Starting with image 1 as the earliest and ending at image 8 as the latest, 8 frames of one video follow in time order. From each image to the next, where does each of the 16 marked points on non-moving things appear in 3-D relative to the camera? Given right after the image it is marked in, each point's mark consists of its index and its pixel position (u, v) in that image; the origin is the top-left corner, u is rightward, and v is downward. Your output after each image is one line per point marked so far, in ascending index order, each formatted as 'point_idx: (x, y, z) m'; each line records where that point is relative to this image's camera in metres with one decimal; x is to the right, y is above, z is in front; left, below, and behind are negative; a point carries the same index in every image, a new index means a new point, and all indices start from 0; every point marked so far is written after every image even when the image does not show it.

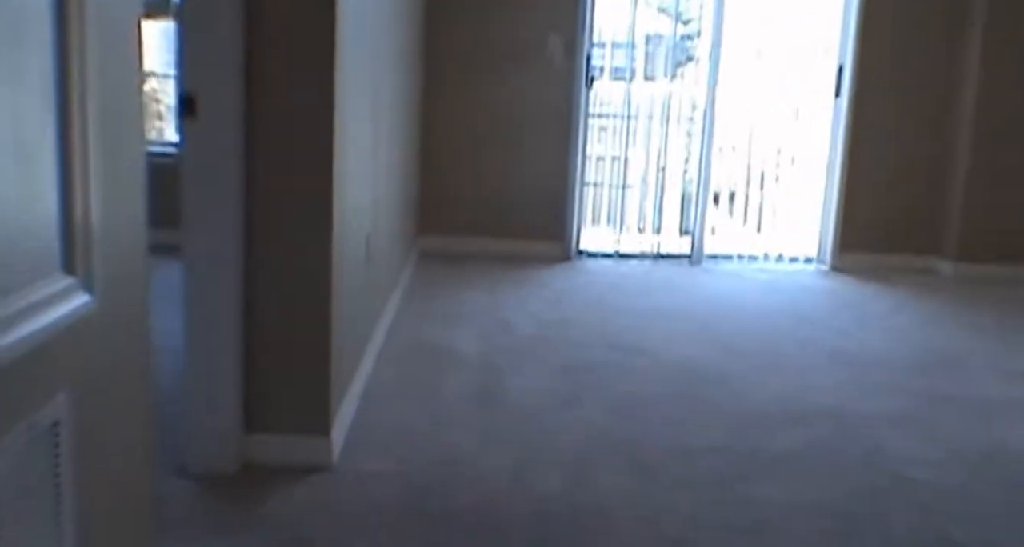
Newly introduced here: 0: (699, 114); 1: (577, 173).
0: (+1.2, +1.1, +4.9) m
1: (+0.4, +0.7, +5.1) m
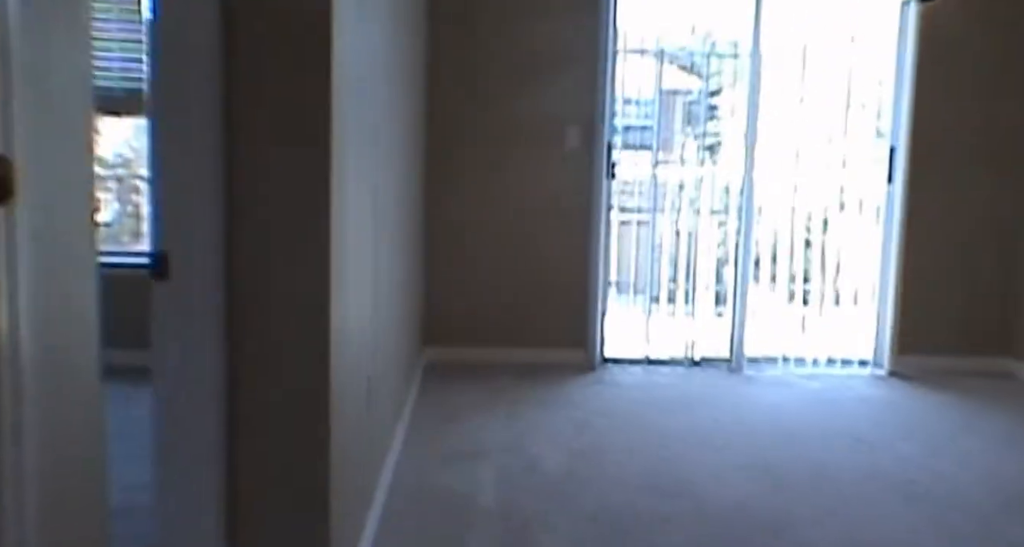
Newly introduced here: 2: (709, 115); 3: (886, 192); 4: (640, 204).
0: (+1.3, +0.4, +4.4) m
1: (+0.5, 0.0, +4.6) m
2: (+1.1, +1.2, +4.4) m
3: (+2.1, +0.5, +4.3) m
4: (+0.8, +0.4, +4.5) m
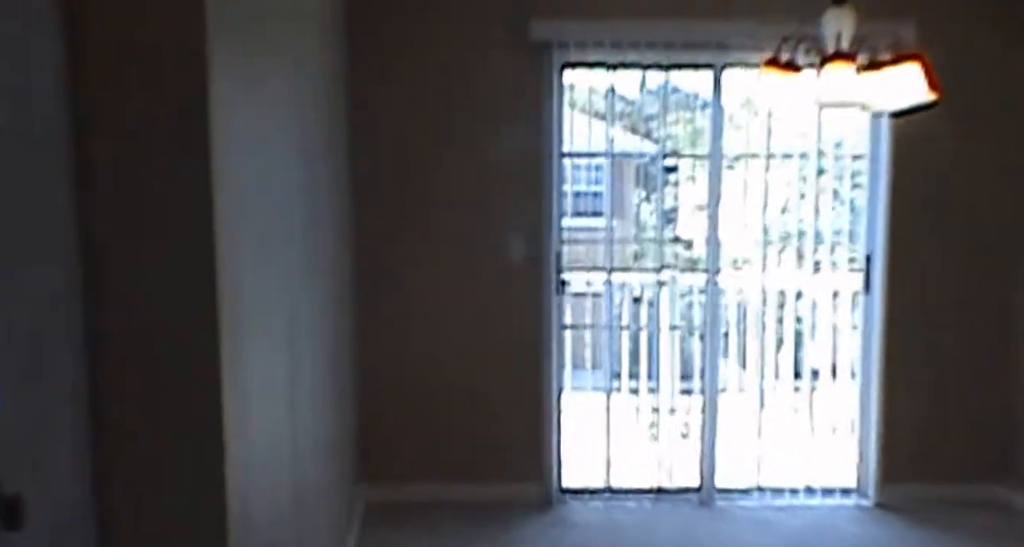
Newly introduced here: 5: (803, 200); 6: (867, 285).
0: (+1.0, -0.2, +4.0) m
1: (+0.2, -0.7, +4.1) m
2: (+0.8, +0.5, +3.9) m
3: (+1.8, -0.1, +3.9) m
4: (+0.4, -0.3, +4.1) m
5: (+1.4, +0.4, +3.8) m
6: (+1.8, 0.0, +3.9) m
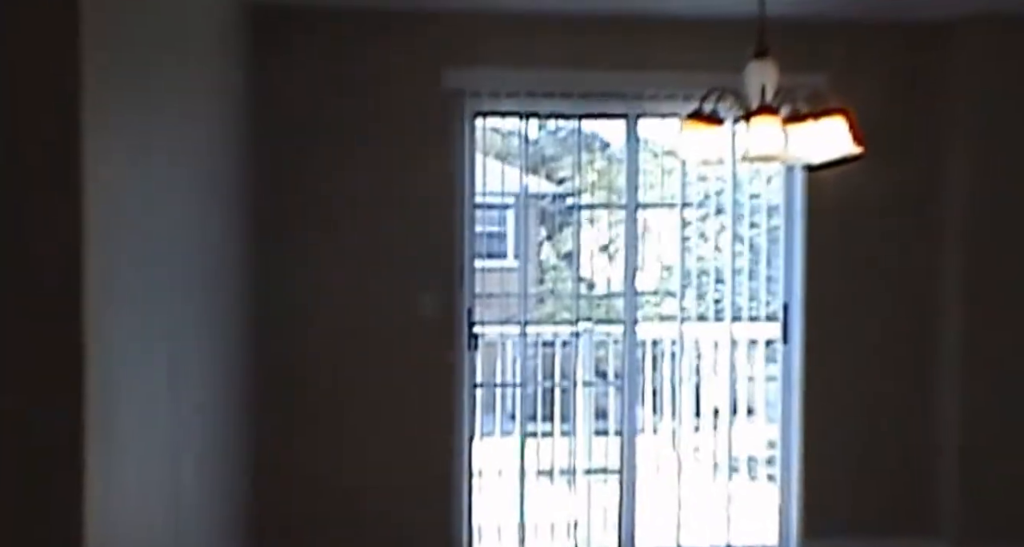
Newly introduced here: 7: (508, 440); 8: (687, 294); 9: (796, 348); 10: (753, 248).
0: (+0.5, -0.5, +3.8) m
1: (-0.2, -0.9, +3.9) m
2: (+0.3, +0.3, +3.8) m
3: (+1.4, -0.4, +3.9) m
4: (0.0, -0.5, +3.9) m
5: (+1.0, +0.2, +3.7) m
6: (+1.4, -0.3, +3.9) m
7: (0.0, -0.8, +3.8) m
8: (+0.9, -0.1, +3.7) m
9: (+1.4, -0.4, +3.8) m
10: (+1.2, +0.1, +3.8) m
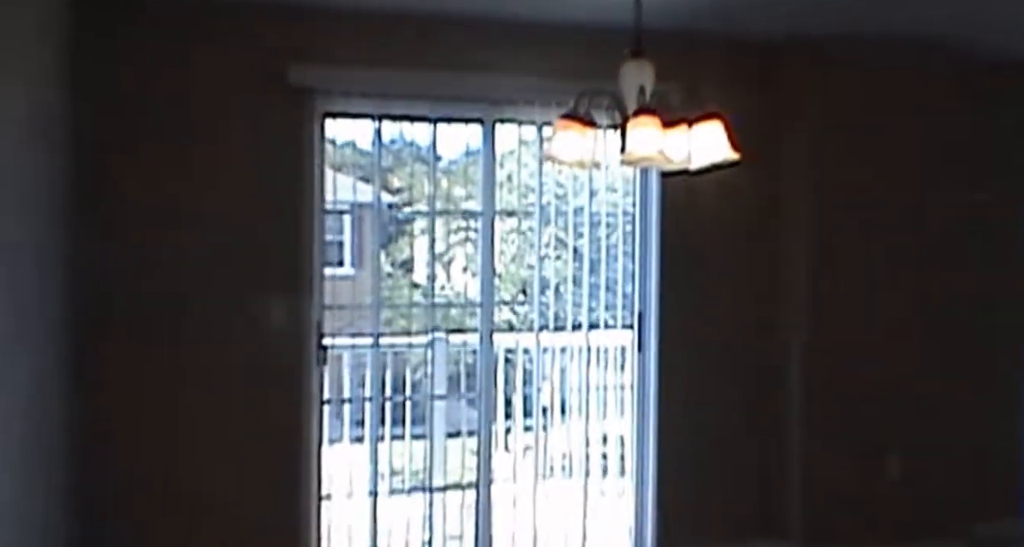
0: (-0.2, -0.5, +3.7) m
1: (-0.9, -1.0, +3.6) m
2: (-0.4, +0.2, +3.7) m
3: (+0.6, -0.4, +3.8) m
4: (-0.7, -0.6, +3.7) m
5: (+0.3, +0.1, +3.7) m
6: (+0.6, -0.4, +3.8) m
7: (-0.7, -0.9, +3.6) m
8: (+0.2, -0.1, +3.7) m
9: (+0.7, -0.4, +3.8) m
10: (+0.5, +0.1, +3.8) m
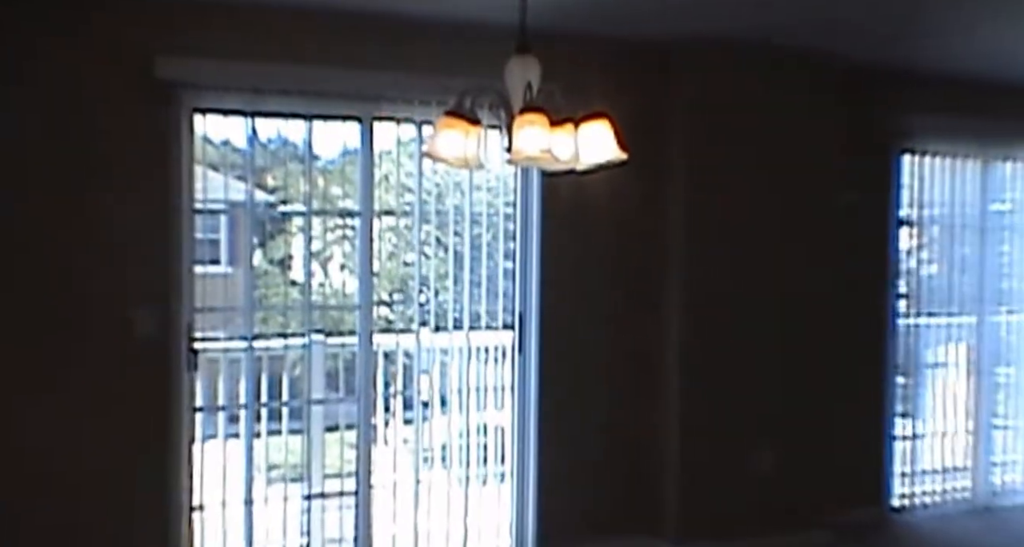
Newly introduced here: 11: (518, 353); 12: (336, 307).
0: (-0.7, -0.5, +3.6) m
1: (-1.5, -1.0, +3.5) m
2: (-1.0, +0.2, +3.6) m
3: (0.0, -0.4, +3.8) m
4: (-1.3, -0.6, +3.5) m
5: (-0.3, +0.1, +3.6) m
6: (+0.1, -0.3, +3.8) m
7: (-1.3, -0.9, +3.5) m
8: (-0.4, -0.1, +3.6) m
9: (+0.1, -0.4, +3.8) m
10: (-0.1, +0.1, +3.8) m
11: (0.0, -0.4, +3.8) m
12: (-0.8, -0.2, +3.6) m
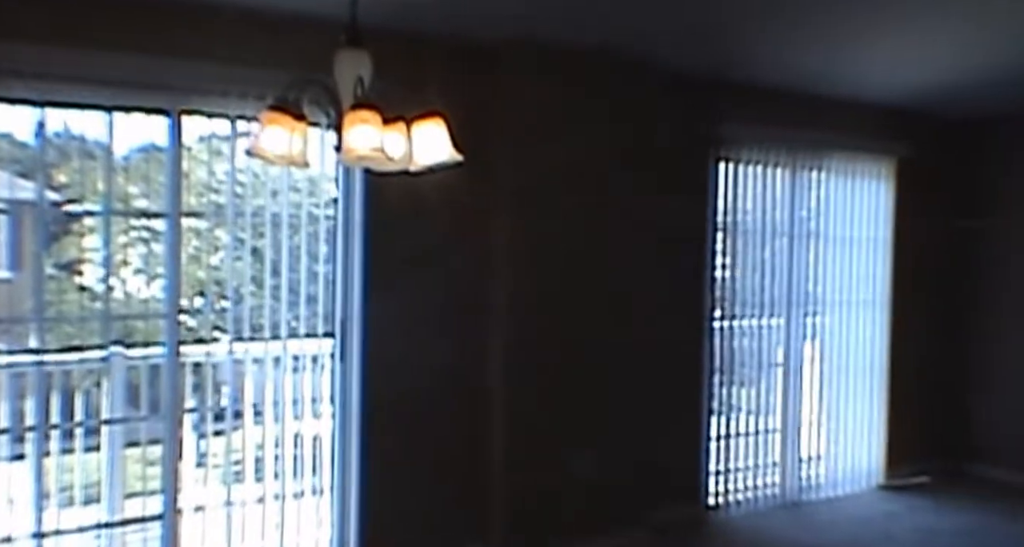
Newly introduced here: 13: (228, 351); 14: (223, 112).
0: (-1.6, -0.6, +3.4) m
1: (-2.3, -1.0, +3.1) m
2: (-1.8, +0.2, +3.3) m
3: (-0.8, -0.5, +3.7) m
4: (-2.1, -0.6, +3.2) m
5: (-1.1, +0.1, +3.4) m
6: (-0.8, -0.4, +3.7) m
7: (-2.1, -0.9, +3.2) m
8: (-1.2, -0.2, +3.4) m
9: (-0.7, -0.4, +3.7) m
10: (-0.9, +0.1, +3.6) m
11: (-0.8, -0.4, +3.7) m
12: (-1.6, -0.2, +3.3) m
13: (-1.3, -0.4, +3.5) m
14: (-1.3, +0.7, +3.4) m
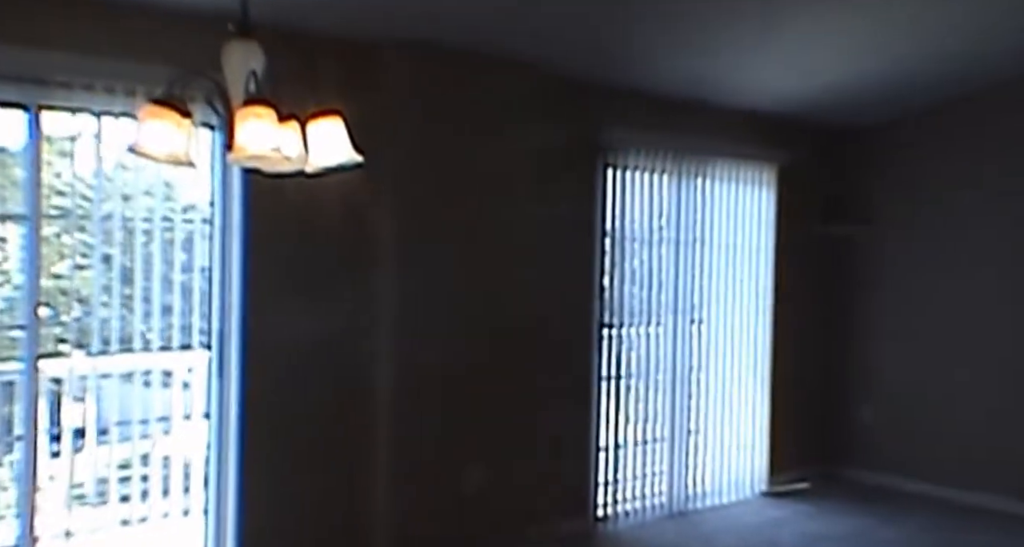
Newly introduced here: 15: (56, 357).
0: (-2.0, -0.6, +3.1) m
1: (-2.7, -1.1, +2.8) m
2: (-2.2, +0.2, +3.0) m
3: (-1.3, -0.5, +3.5) m
4: (-2.6, -0.6, +2.9) m
5: (-1.6, +0.1, +3.2) m
6: (-1.3, -0.4, +3.5) m
7: (-2.5, -0.9, +2.9) m
8: (-1.7, -0.2, +3.2) m
9: (-1.2, -0.5, +3.5) m
10: (-1.4, +0.1, +3.4) m
11: (-1.3, -0.4, +3.5) m
12: (-2.1, -0.2, +3.1) m
13: (-1.8, -0.4, +3.2) m
14: (-1.8, +0.7, +3.2) m
15: (-1.9, -0.4, +3.2) m
